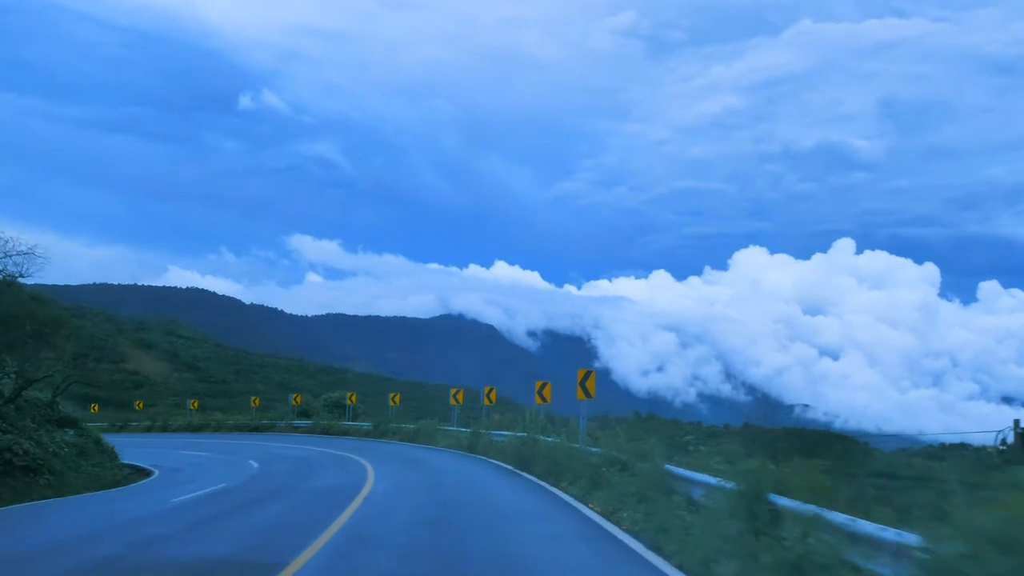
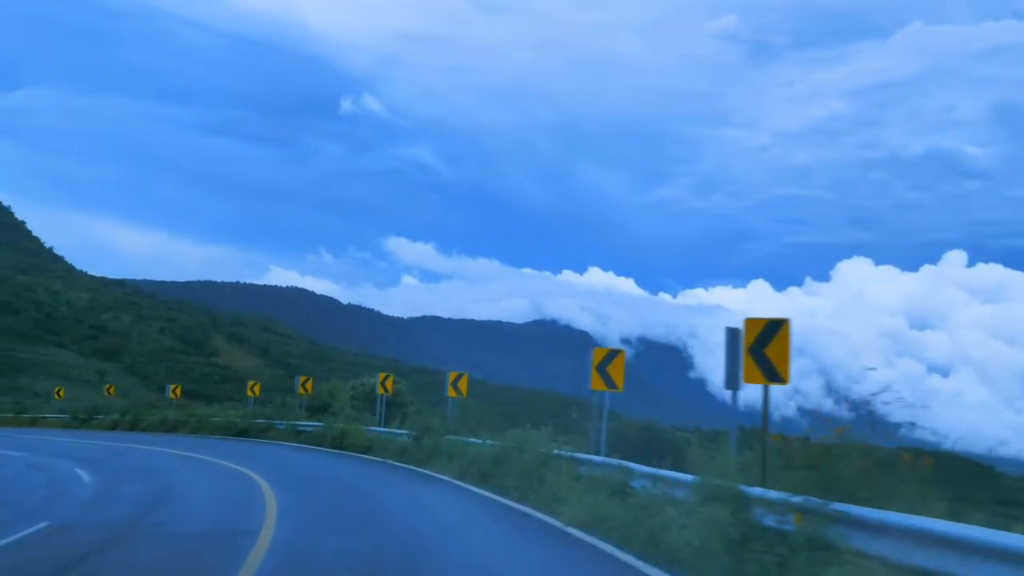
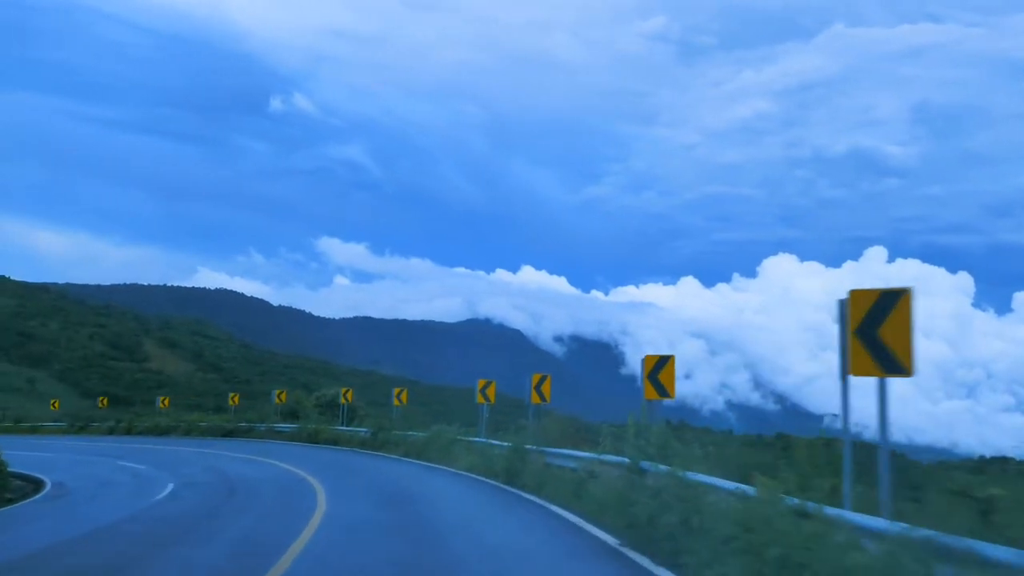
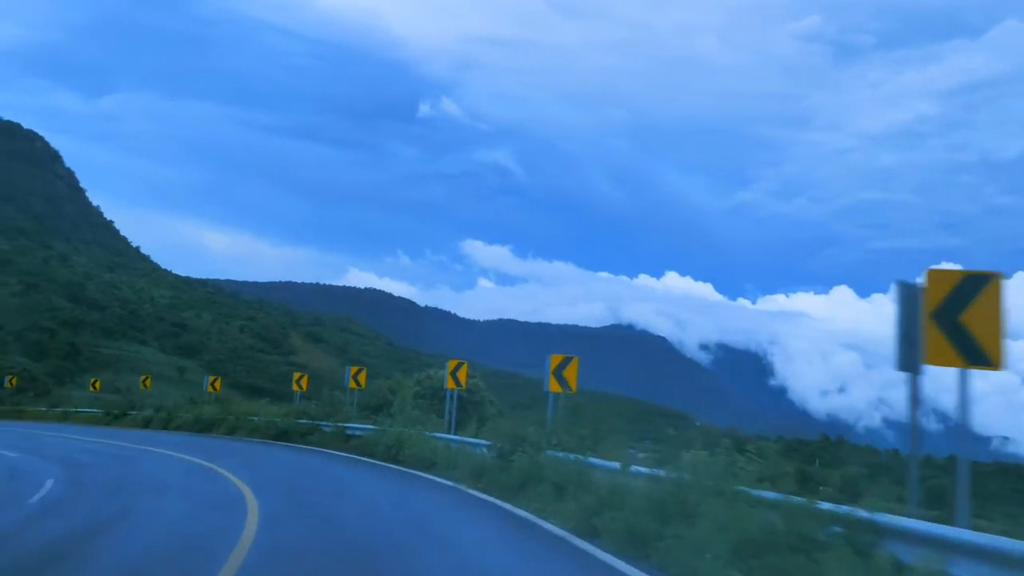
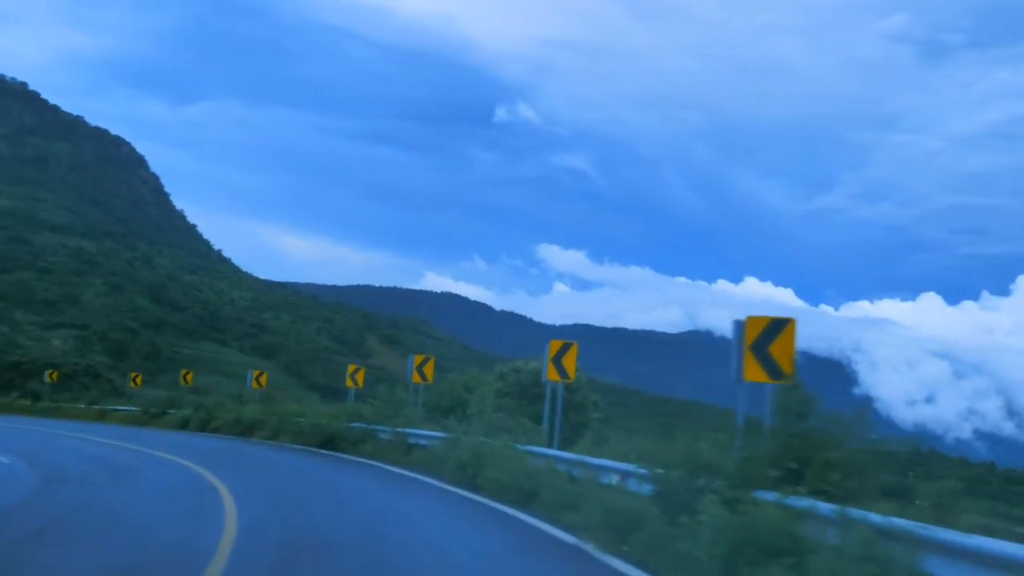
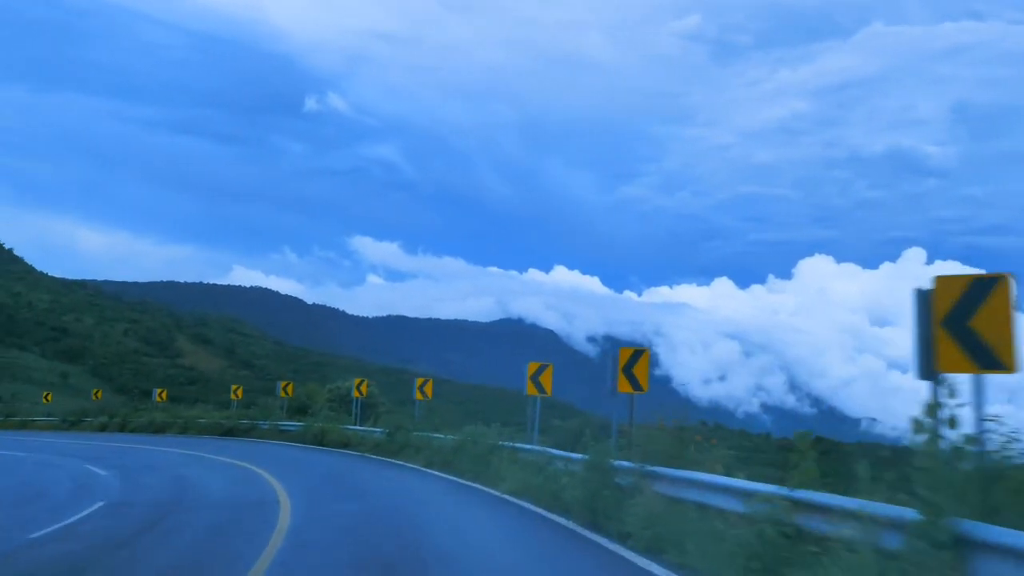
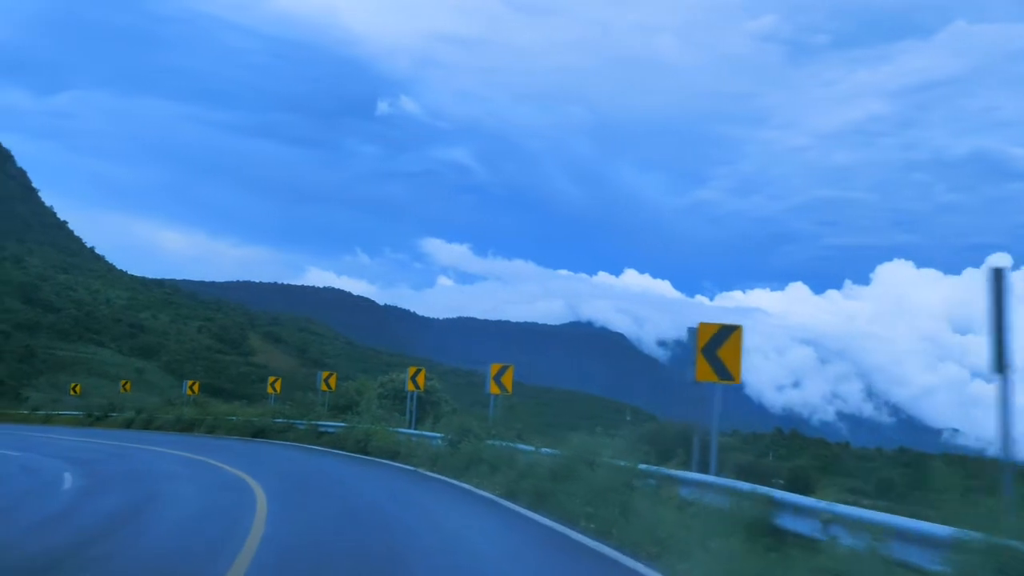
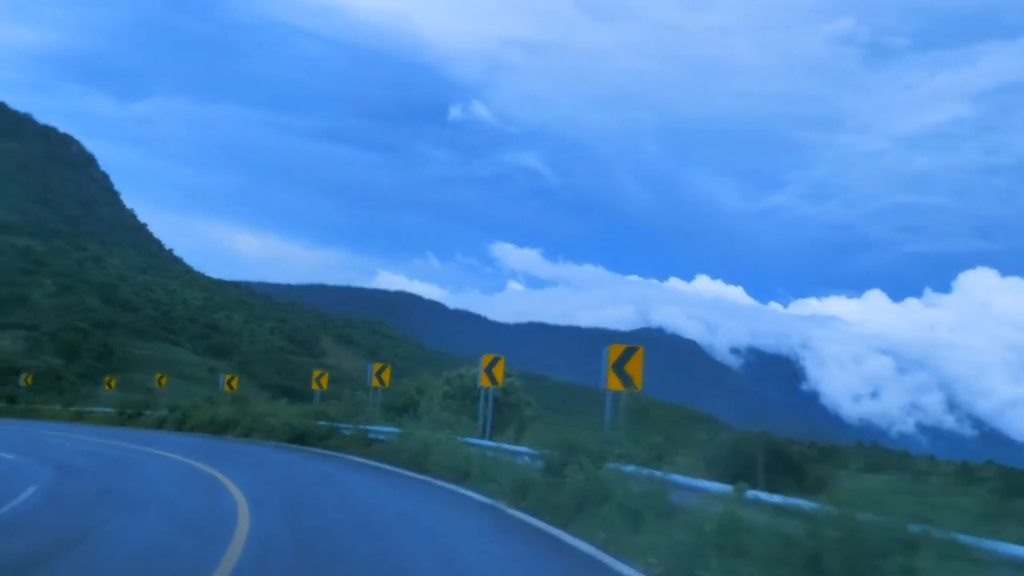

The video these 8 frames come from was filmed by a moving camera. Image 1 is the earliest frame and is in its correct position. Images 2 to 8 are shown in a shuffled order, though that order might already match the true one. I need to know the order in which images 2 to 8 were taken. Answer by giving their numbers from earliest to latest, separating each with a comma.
3, 6, 2, 7, 4, 8, 5
